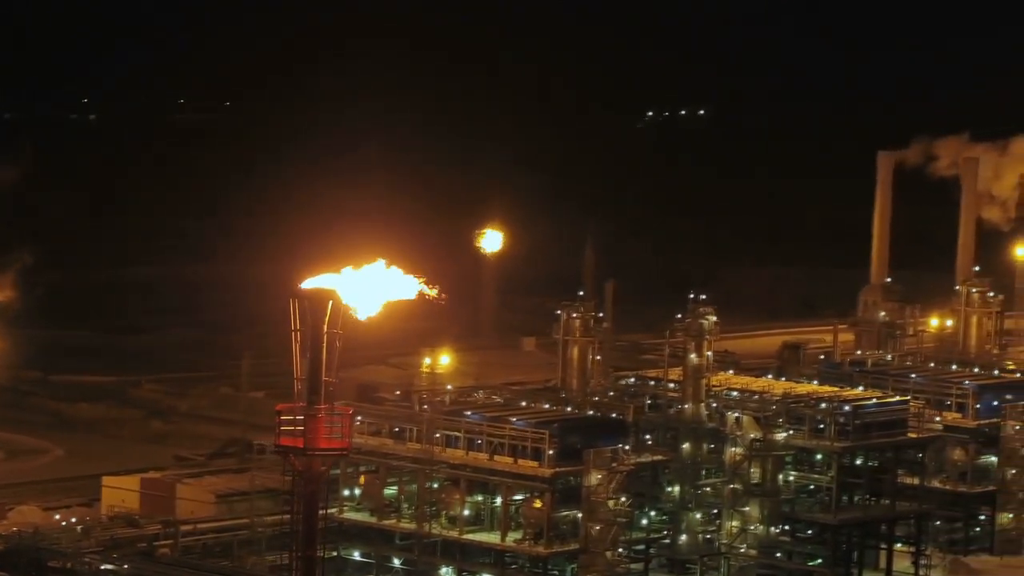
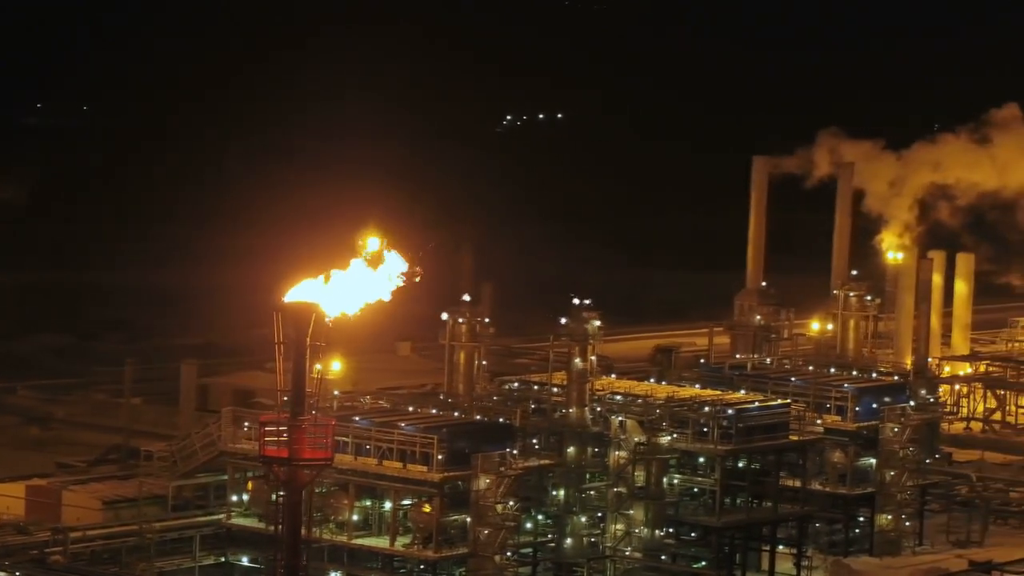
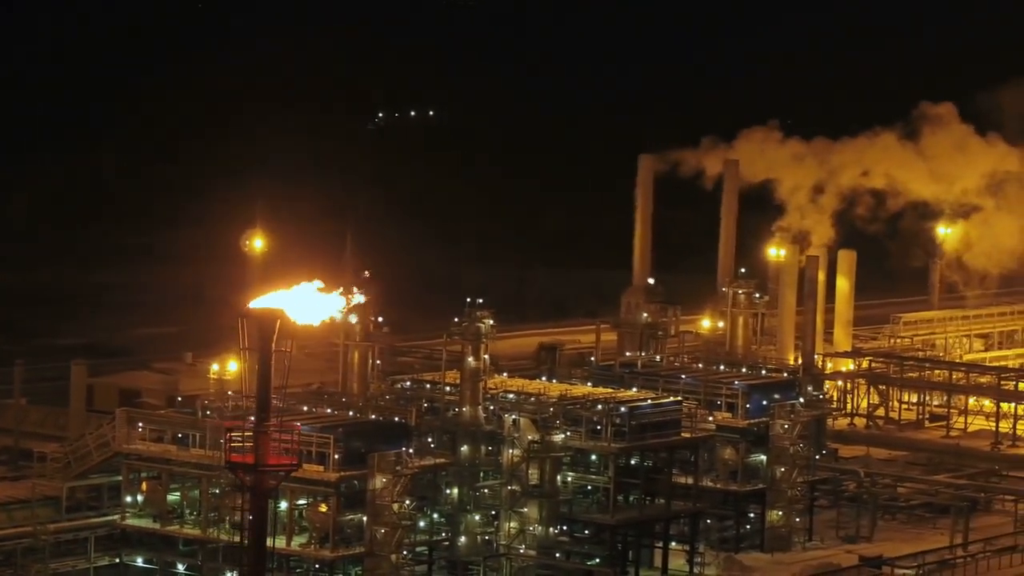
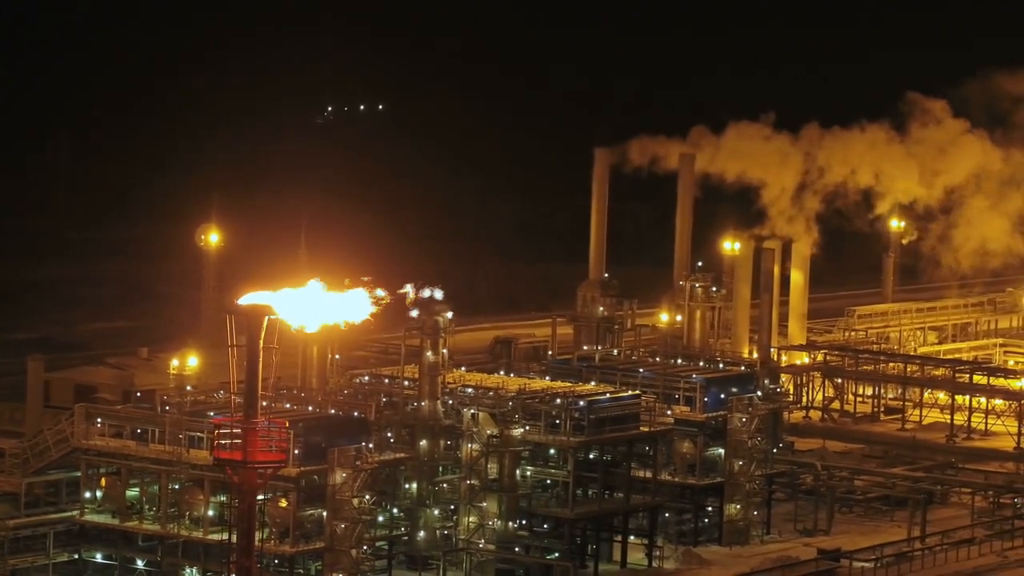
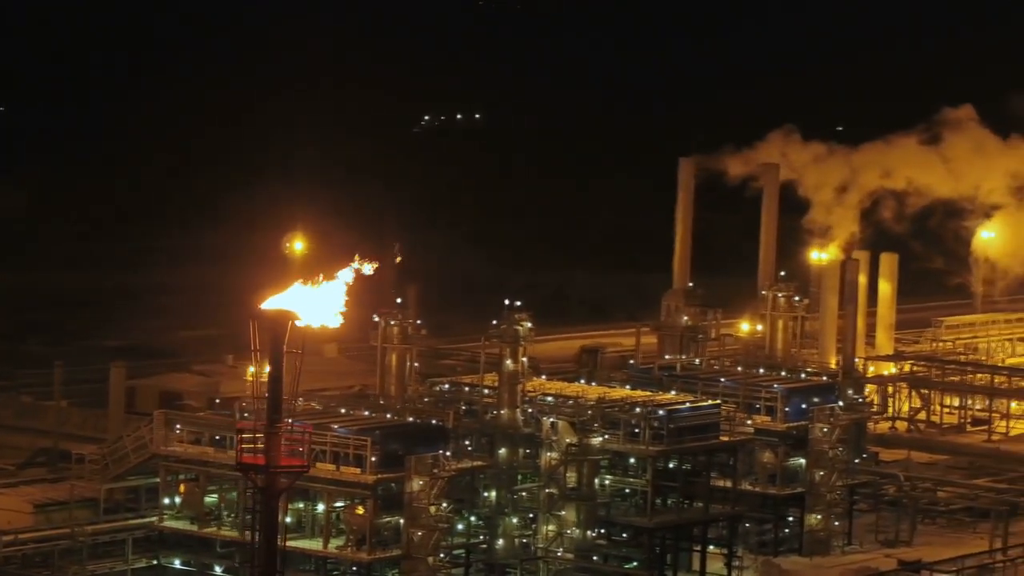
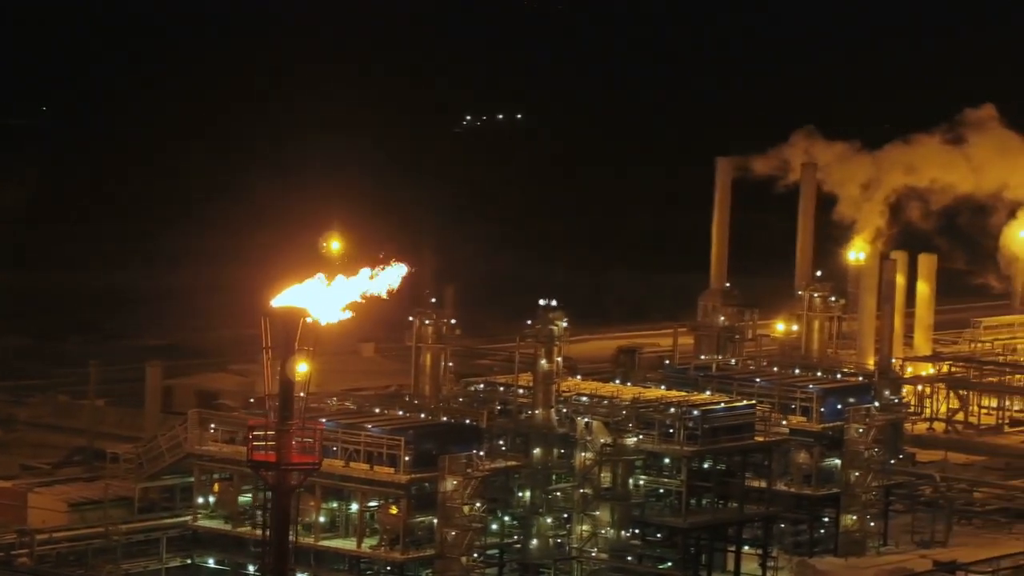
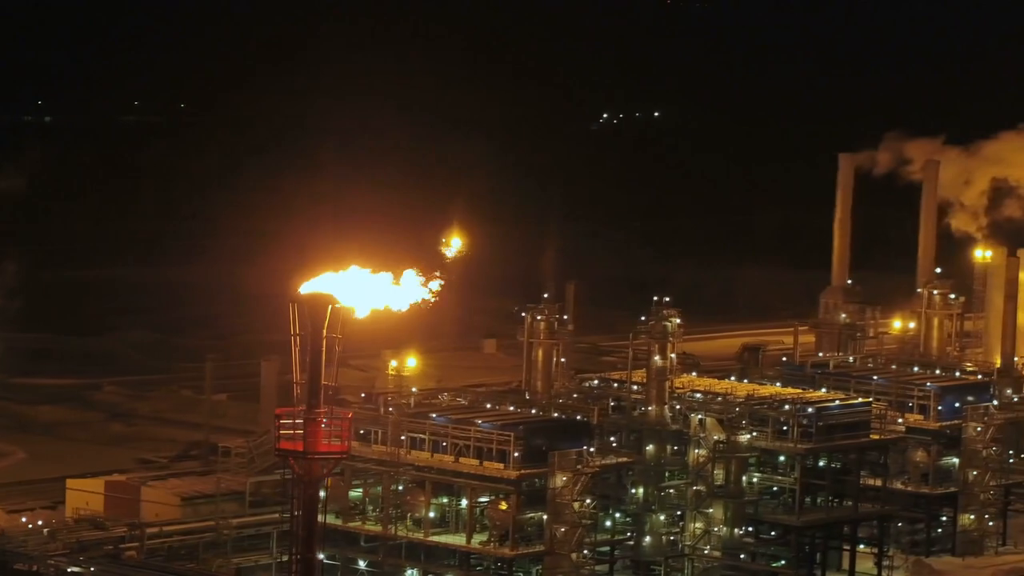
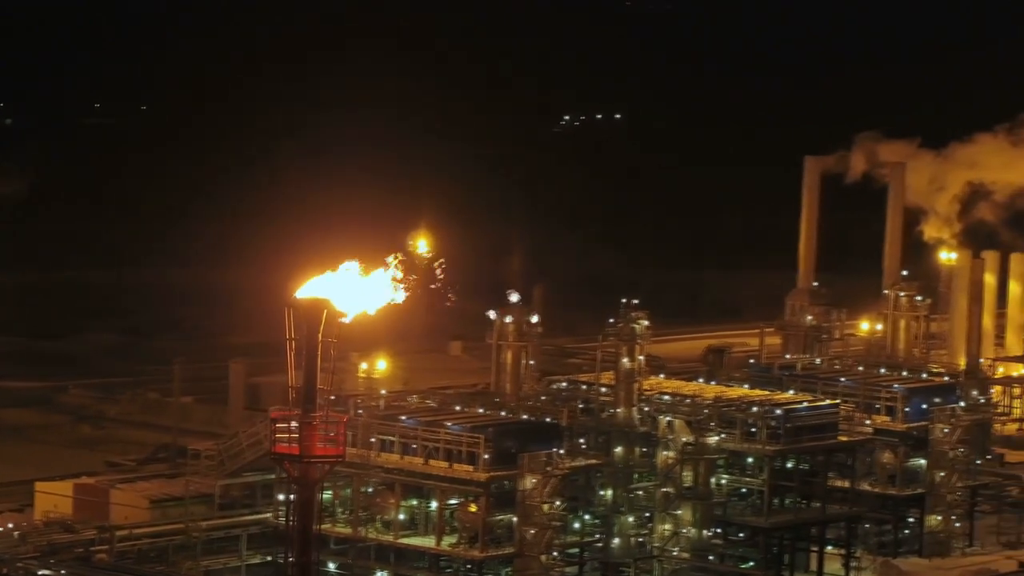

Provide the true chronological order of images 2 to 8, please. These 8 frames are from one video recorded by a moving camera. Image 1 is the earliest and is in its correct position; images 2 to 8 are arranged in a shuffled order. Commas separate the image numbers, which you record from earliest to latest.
7, 8, 2, 6, 5, 3, 4
